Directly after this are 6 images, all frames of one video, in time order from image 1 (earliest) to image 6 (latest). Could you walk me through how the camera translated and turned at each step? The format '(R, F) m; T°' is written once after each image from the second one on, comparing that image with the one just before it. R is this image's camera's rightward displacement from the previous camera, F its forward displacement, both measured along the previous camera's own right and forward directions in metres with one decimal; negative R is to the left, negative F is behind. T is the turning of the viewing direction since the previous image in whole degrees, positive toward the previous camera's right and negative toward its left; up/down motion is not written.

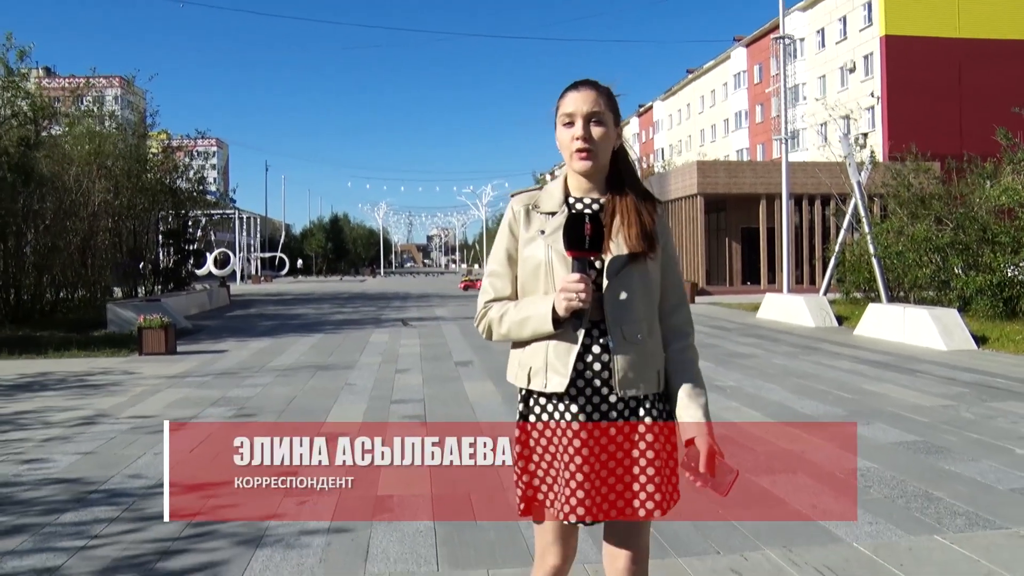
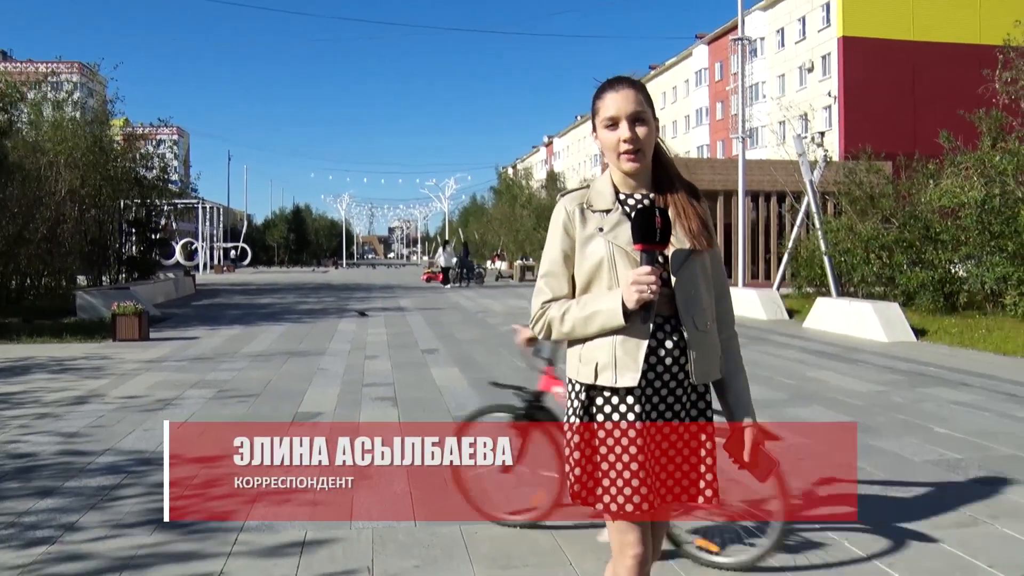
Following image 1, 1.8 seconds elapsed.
(0.0, -0.5) m; +3°
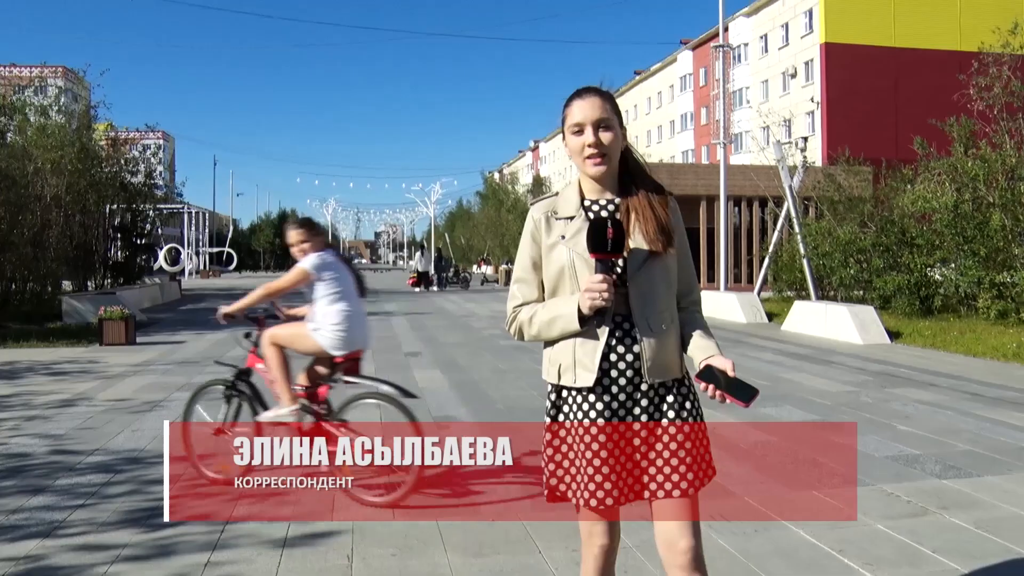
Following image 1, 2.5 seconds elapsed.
(+0.1, -0.2) m; +1°
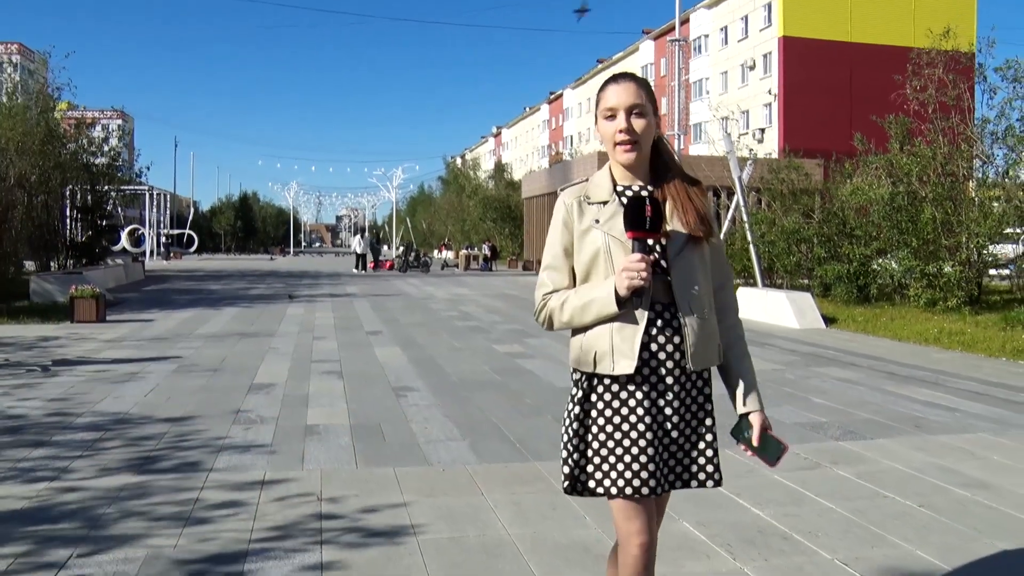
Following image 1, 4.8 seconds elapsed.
(+0.1, -0.7) m; +2°
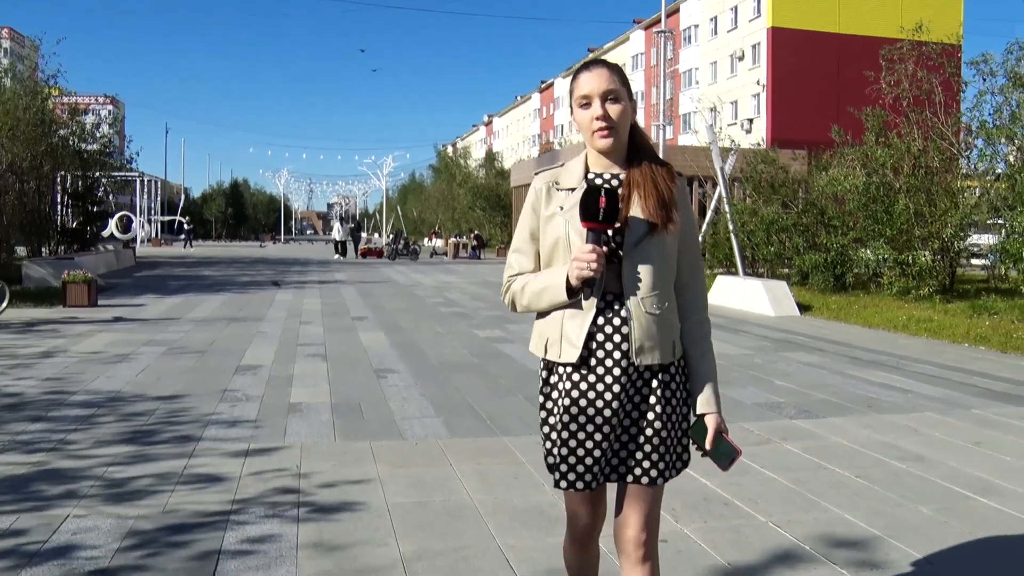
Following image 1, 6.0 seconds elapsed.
(+0.2, -0.4) m; +1°
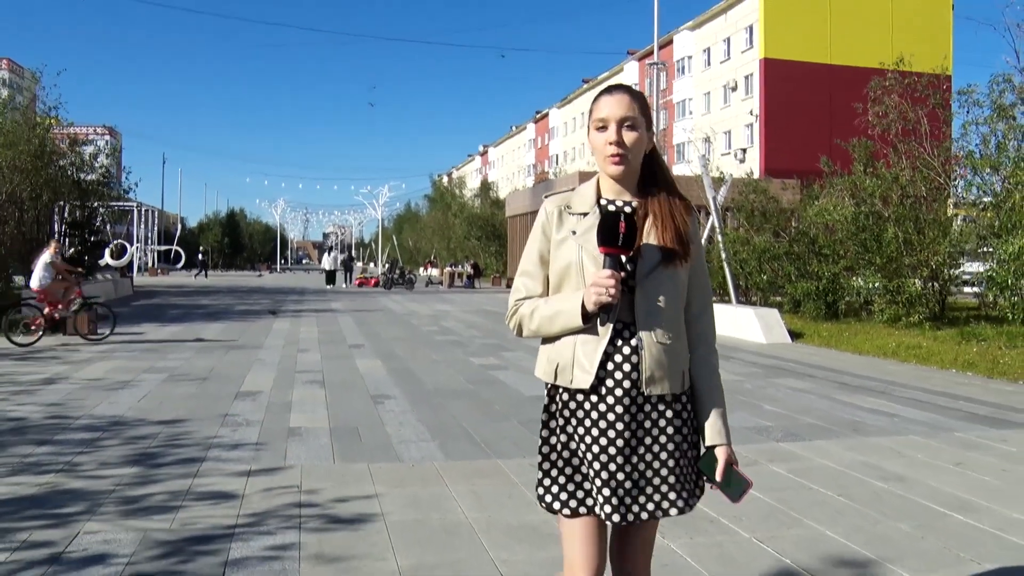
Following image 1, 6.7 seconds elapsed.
(0.0, -0.2) m; 0°
